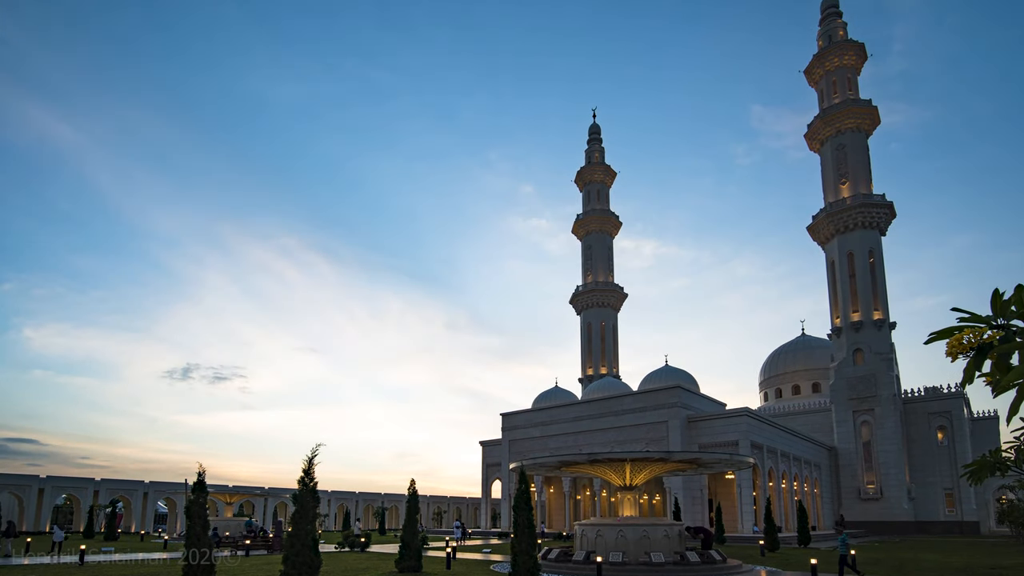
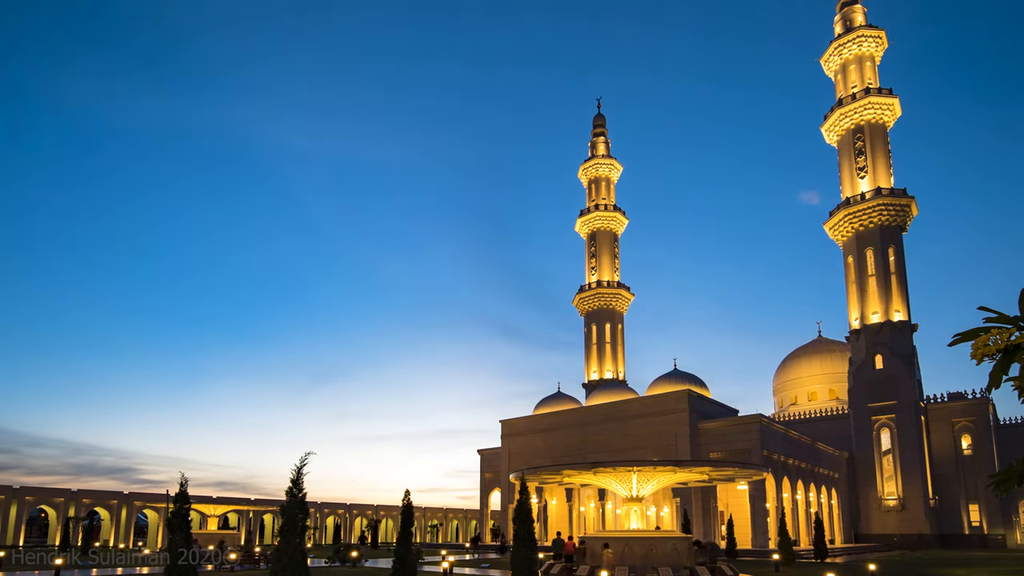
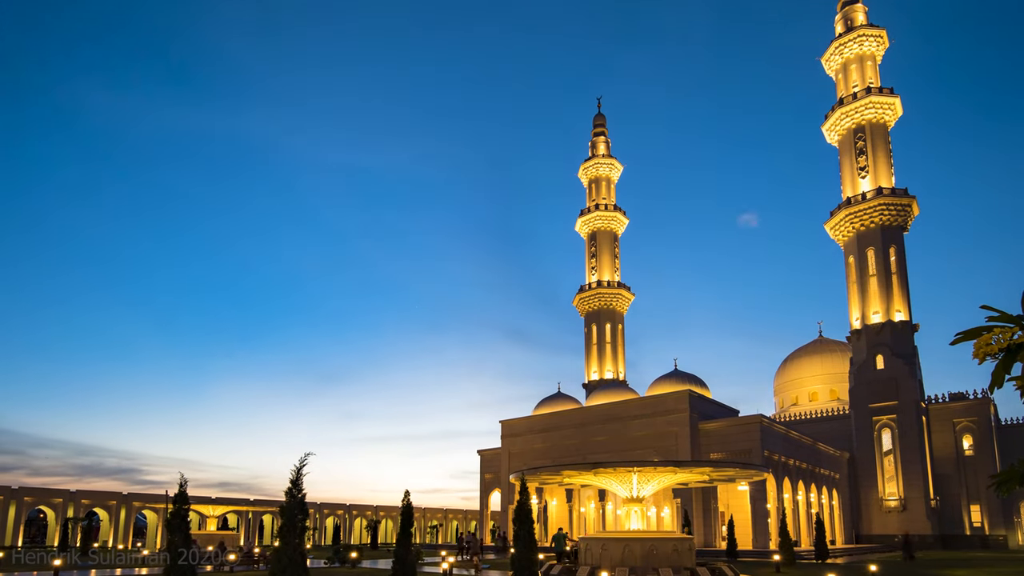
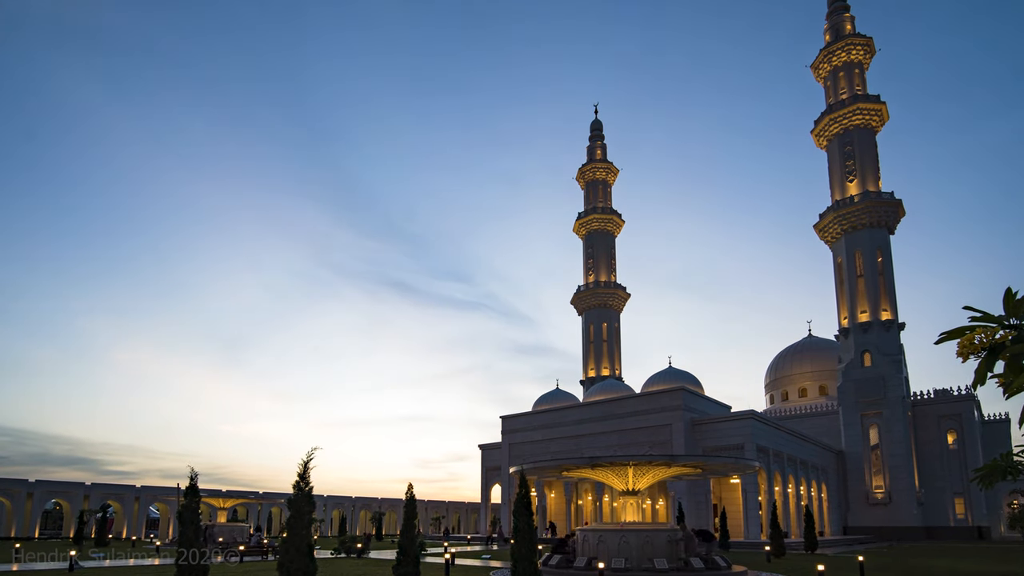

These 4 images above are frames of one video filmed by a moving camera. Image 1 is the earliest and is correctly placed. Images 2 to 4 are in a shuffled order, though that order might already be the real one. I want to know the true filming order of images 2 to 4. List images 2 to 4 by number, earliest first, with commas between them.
4, 2, 3
